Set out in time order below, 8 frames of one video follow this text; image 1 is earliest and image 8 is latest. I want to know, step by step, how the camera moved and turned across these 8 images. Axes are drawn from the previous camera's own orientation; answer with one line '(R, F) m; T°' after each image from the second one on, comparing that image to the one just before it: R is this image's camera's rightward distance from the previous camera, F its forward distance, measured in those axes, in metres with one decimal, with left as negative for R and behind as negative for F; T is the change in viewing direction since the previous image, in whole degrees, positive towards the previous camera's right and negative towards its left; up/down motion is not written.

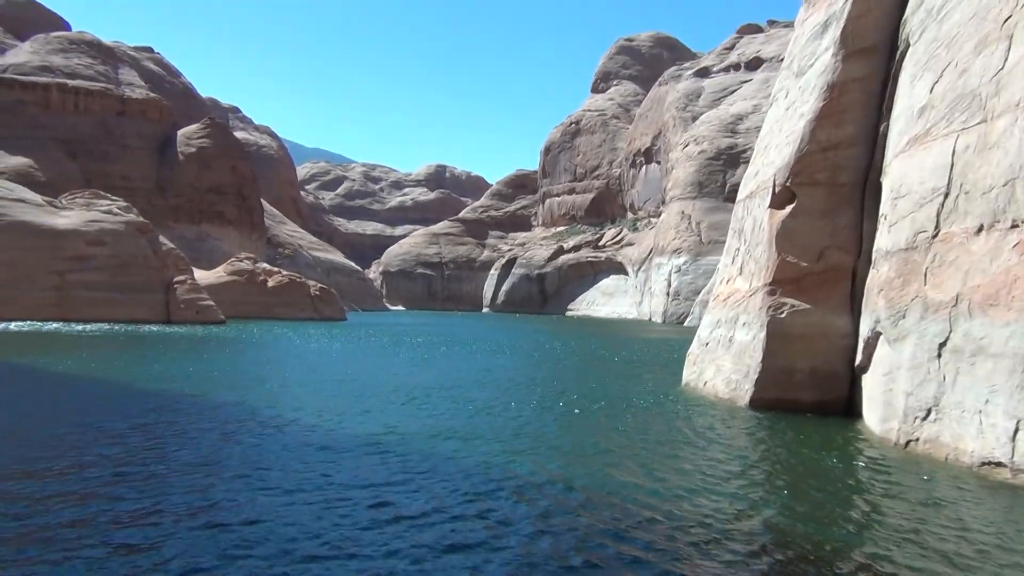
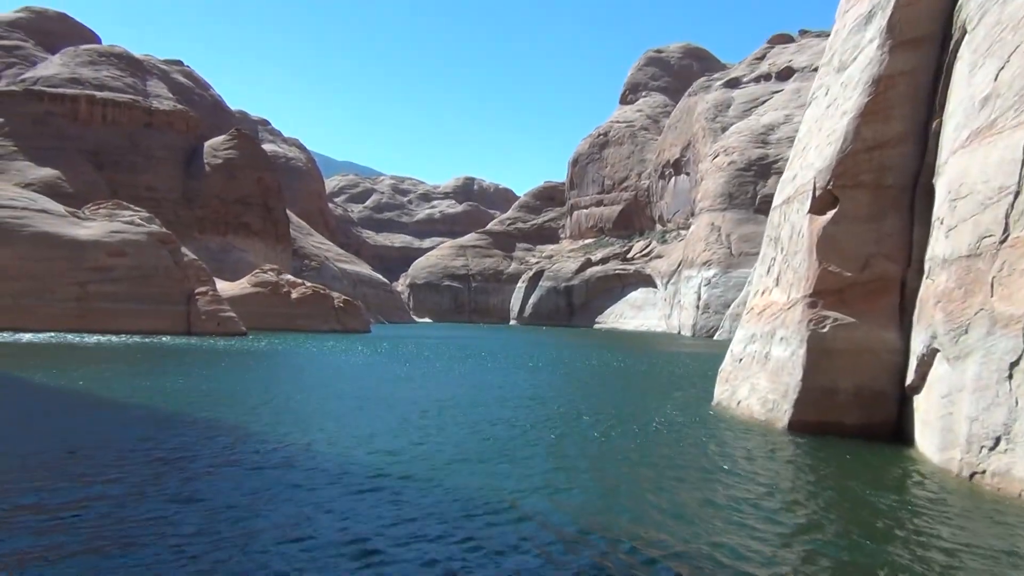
(+0.1, +0.9) m; -2°
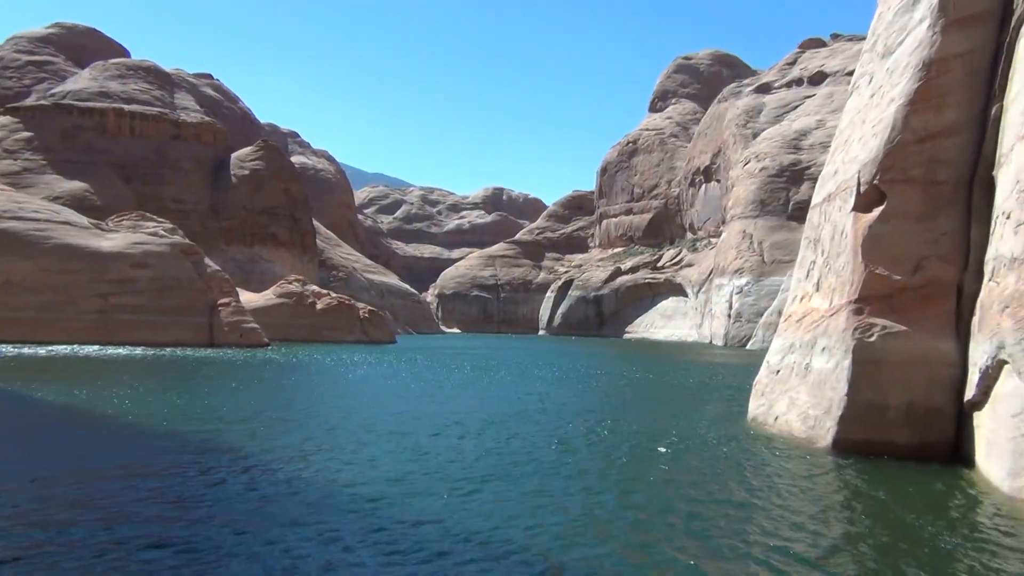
(+0.2, +0.9) m; -2°
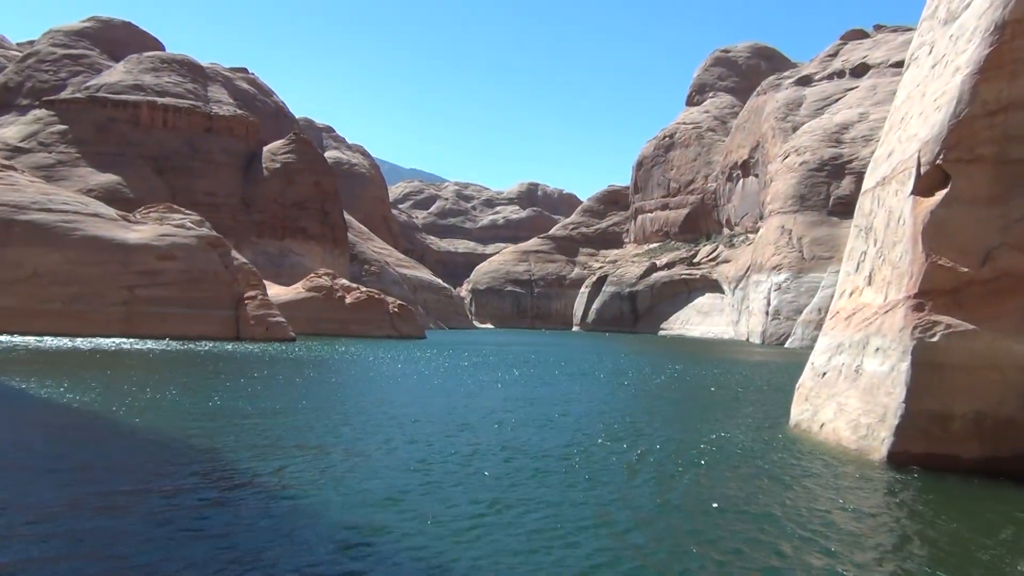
(+0.2, +1.0) m; -2°
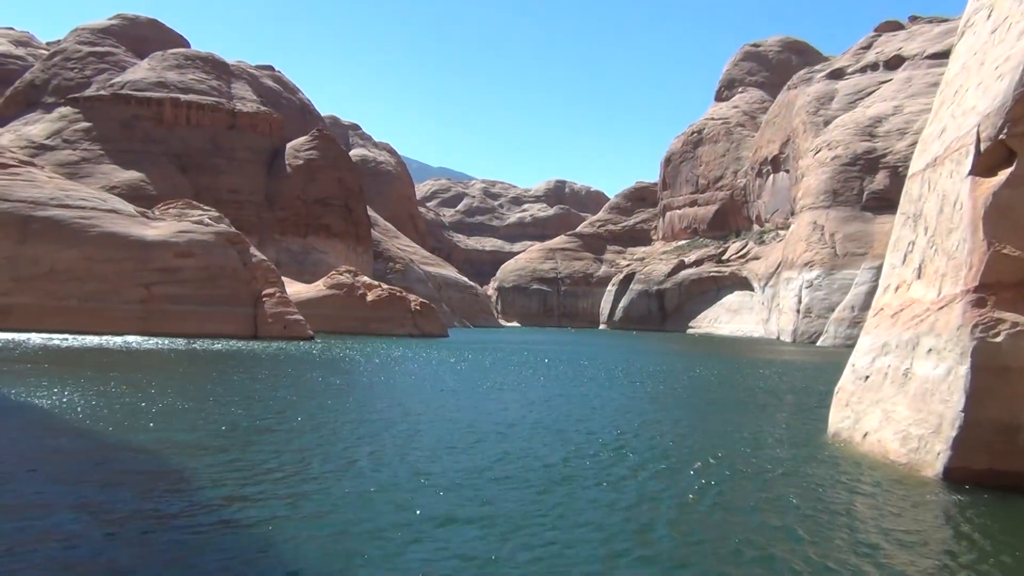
(+0.2, +1.0) m; -2°
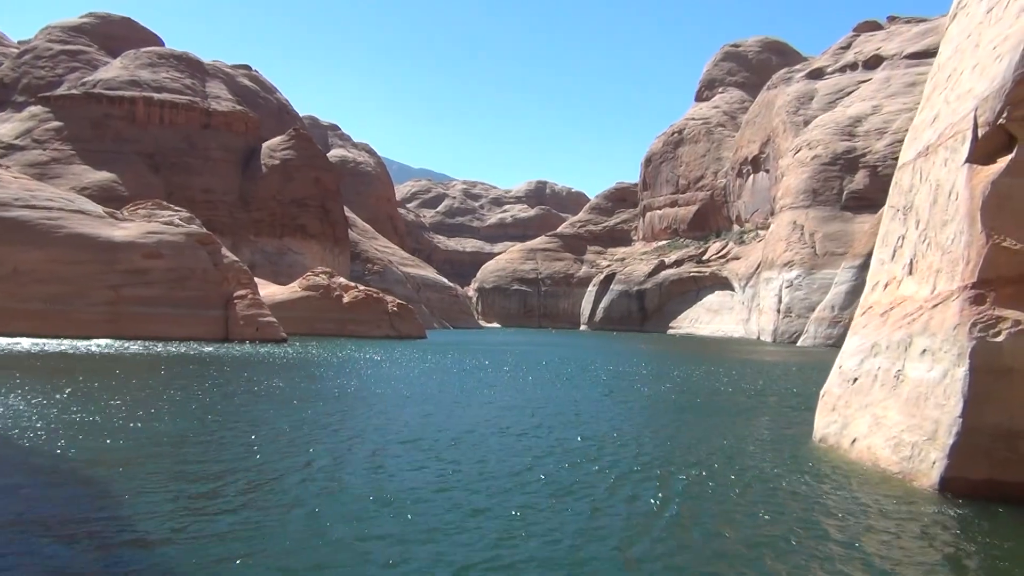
(+0.2, +0.6) m; +1°
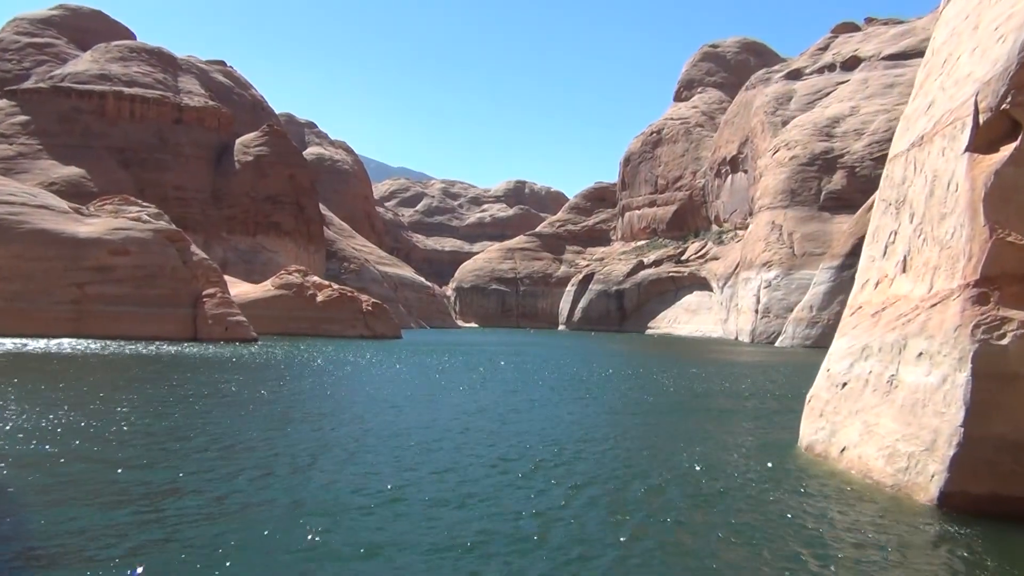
(+0.1, +0.6) m; +1°
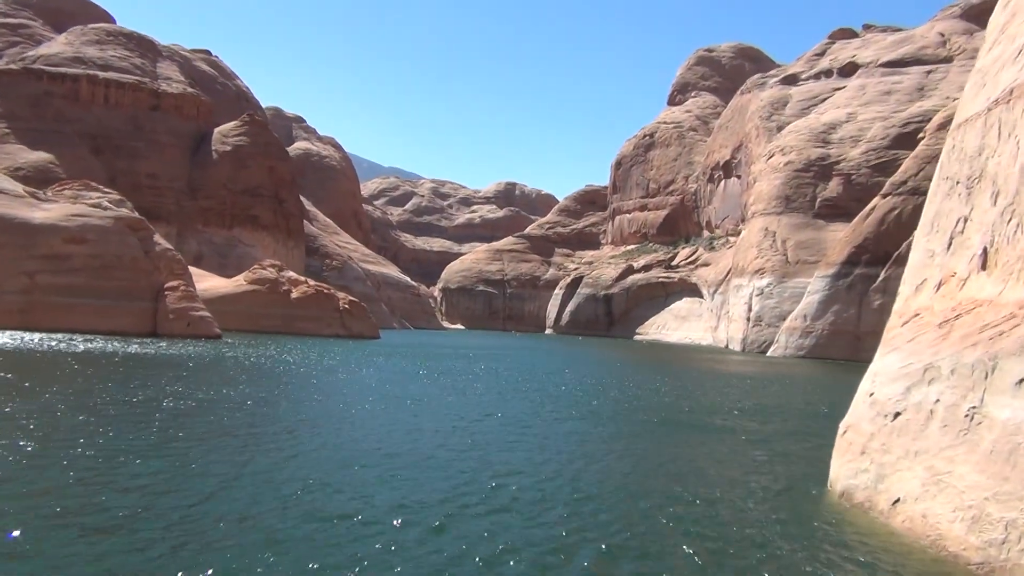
(+0.3, +2.0) m; +1°
